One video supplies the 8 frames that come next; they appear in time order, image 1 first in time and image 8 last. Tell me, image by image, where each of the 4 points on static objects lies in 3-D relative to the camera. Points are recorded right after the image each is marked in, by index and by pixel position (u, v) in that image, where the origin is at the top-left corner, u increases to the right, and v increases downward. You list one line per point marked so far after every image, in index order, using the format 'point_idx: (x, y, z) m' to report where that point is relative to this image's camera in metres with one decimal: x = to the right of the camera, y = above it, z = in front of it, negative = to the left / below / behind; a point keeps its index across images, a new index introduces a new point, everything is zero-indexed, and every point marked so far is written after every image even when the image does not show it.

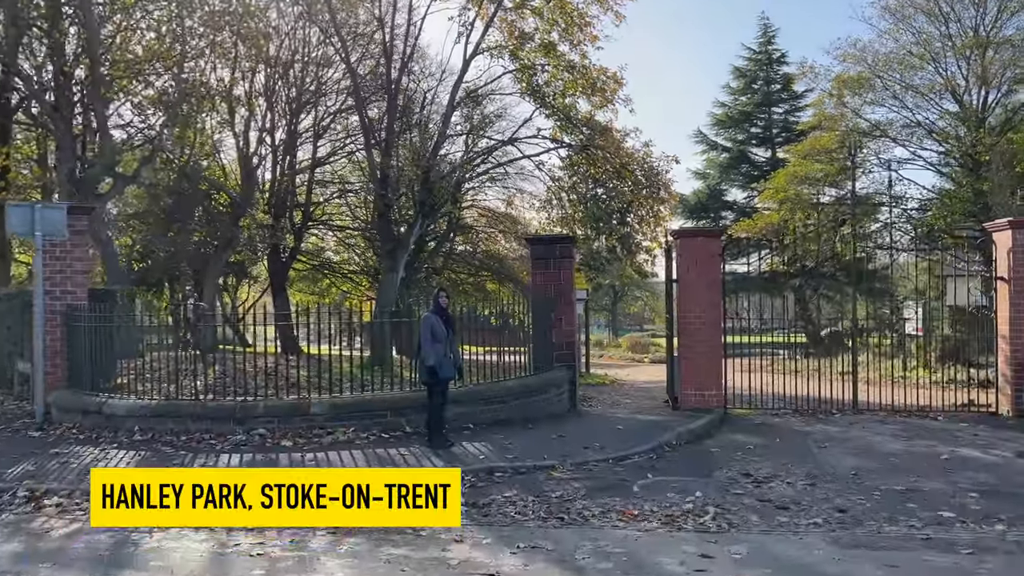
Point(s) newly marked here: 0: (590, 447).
0: (+0.7, -1.3, +6.9) m
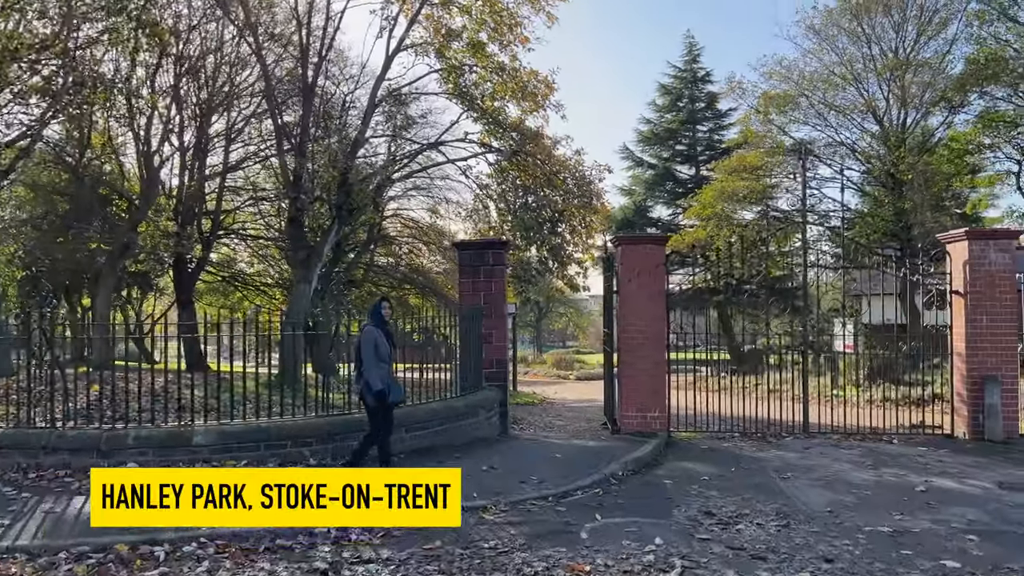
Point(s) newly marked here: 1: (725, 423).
0: (+0.1, -1.4, +5.9) m
1: (+2.7, -1.7, +10.3) m
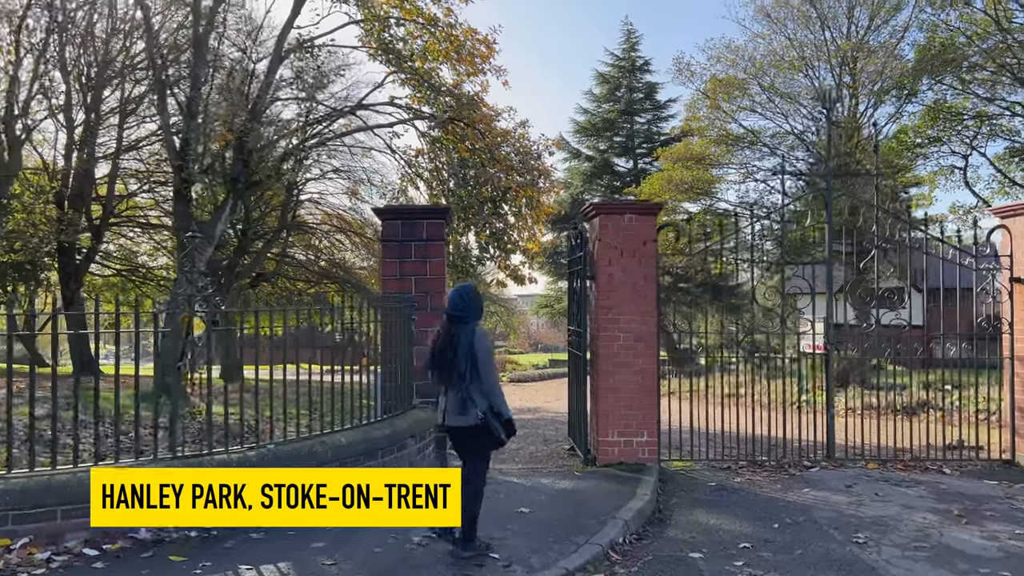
0: (-0.1, -1.3, +3.8) m
1: (+2.1, -1.6, +8.4) m
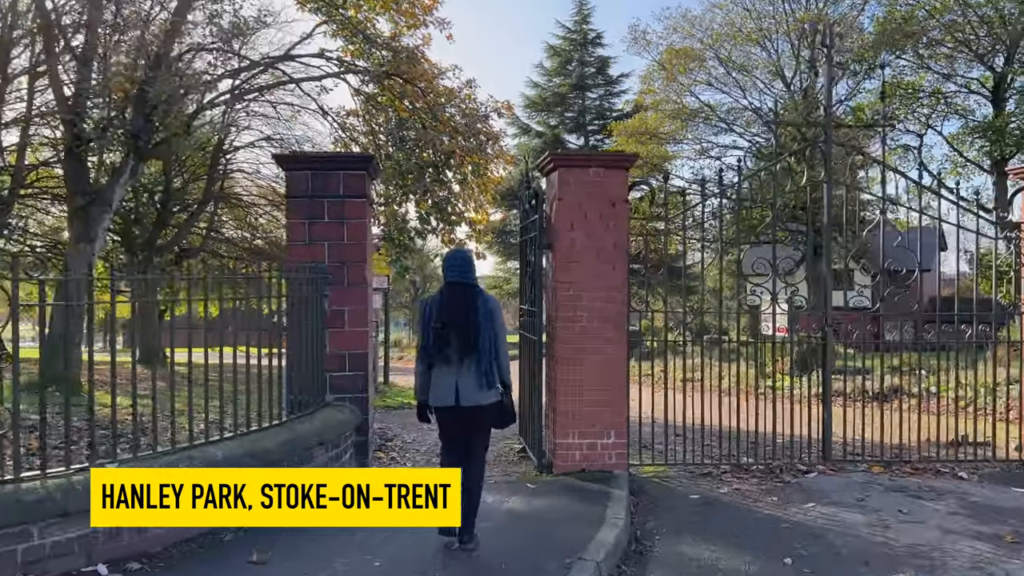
0: (-0.4, -1.1, +2.7) m
1: (+1.6, -1.3, +7.4) m
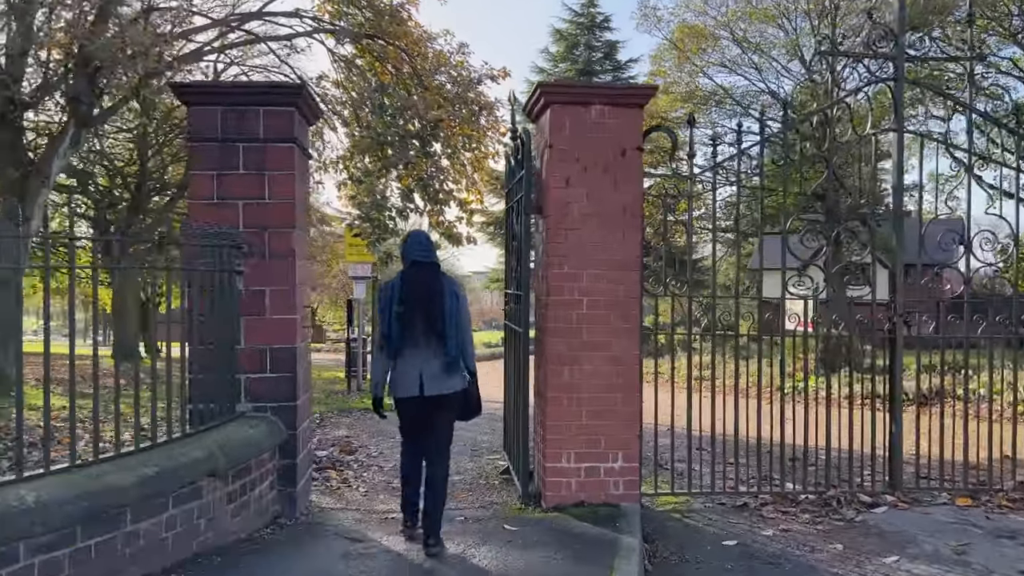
0: (-0.5, -1.0, +1.4) m
1: (+1.5, -1.2, +6.2) m
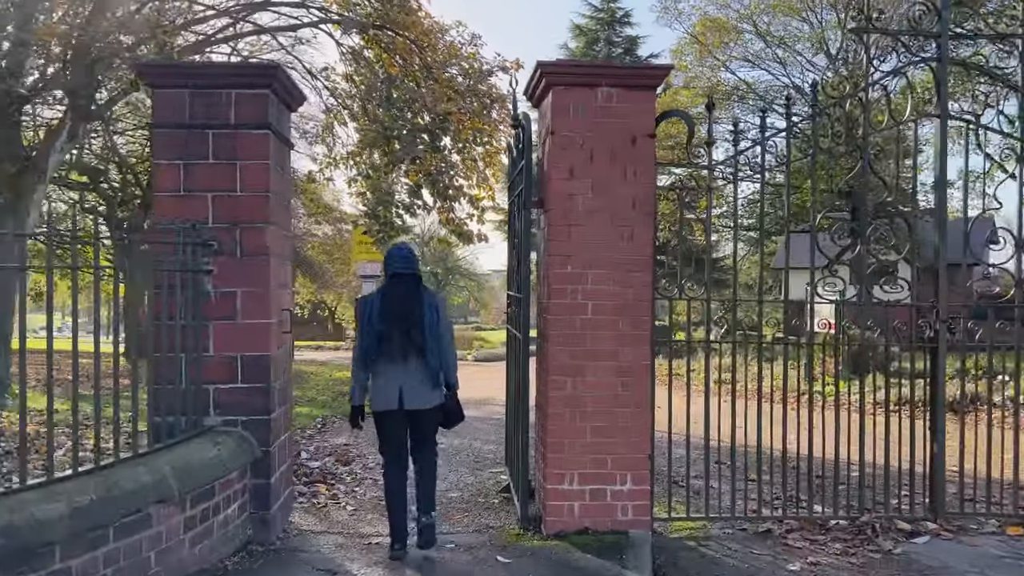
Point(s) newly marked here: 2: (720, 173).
0: (-0.6, -1.1, +1.1) m
1: (+1.5, -1.2, +5.7) m
2: (+1.3, +0.7, +5.1) m
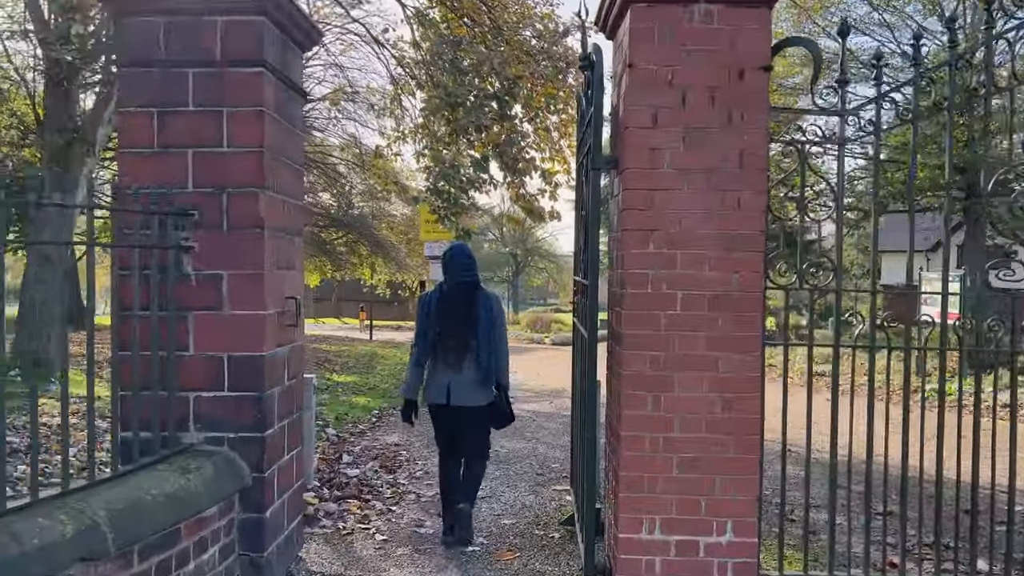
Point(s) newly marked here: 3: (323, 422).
0: (-0.6, -1.1, +0.3) m
1: (+1.9, -1.1, +4.8) m
2: (+1.7, +0.8, +4.1) m
3: (-1.5, -1.1, +6.5) m
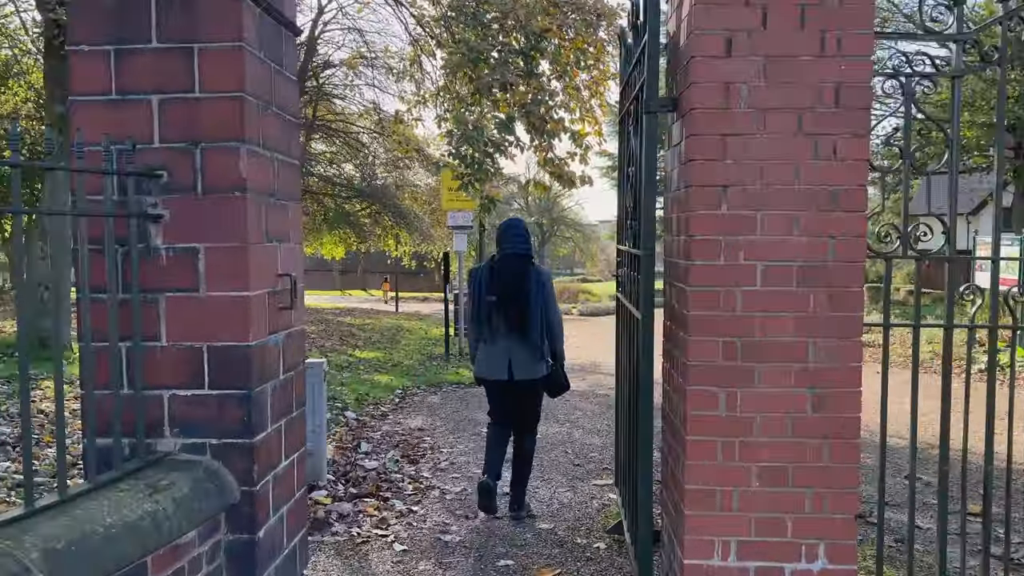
0: (-0.6, -1.1, -0.1) m
1: (+2.1, -0.9, +4.2) m
2: (+1.8, +0.9, +3.5) m
3: (-1.3, -0.9, +6.1) m
